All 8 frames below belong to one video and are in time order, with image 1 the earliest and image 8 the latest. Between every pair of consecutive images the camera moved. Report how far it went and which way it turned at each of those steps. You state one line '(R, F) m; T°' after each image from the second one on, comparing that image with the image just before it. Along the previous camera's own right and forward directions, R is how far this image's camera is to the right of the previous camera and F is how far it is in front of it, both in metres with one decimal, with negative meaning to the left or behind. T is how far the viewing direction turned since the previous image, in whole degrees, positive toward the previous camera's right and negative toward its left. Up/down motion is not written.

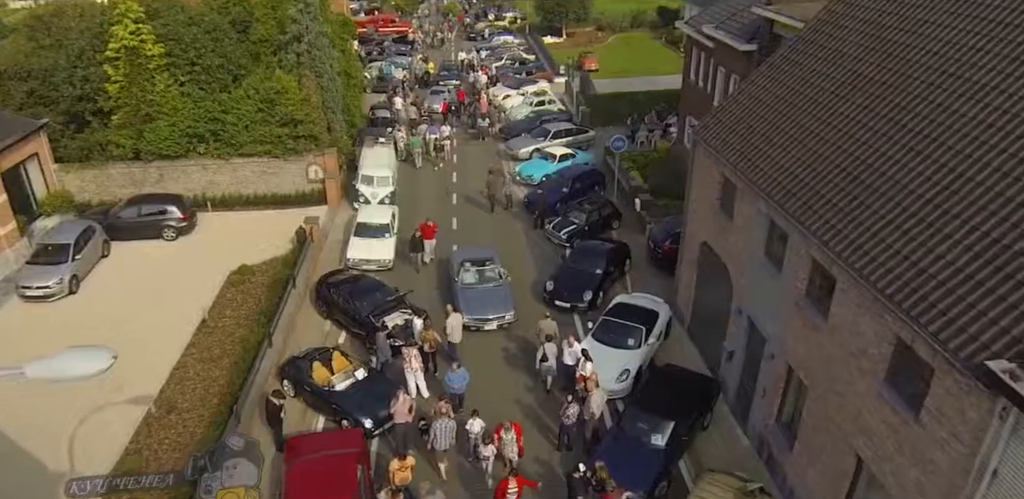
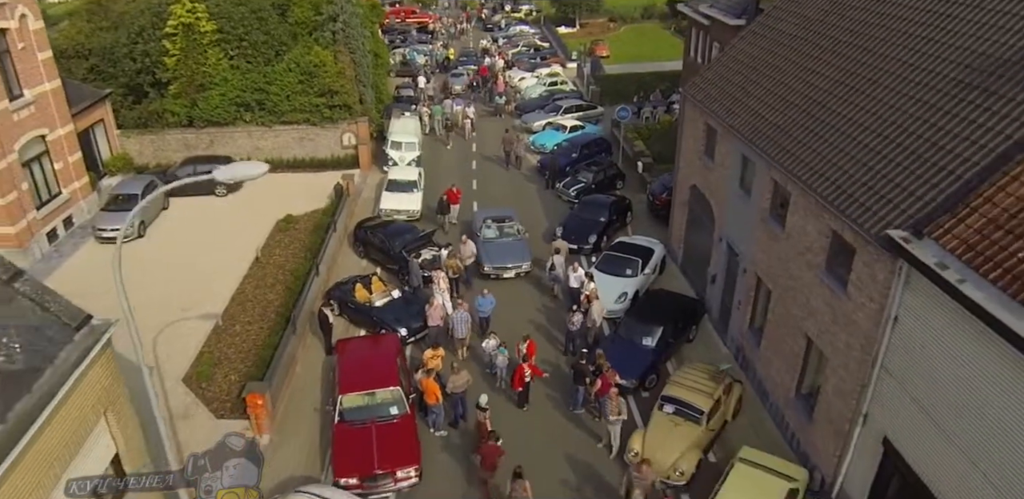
(0.0, -2.8) m; -1°
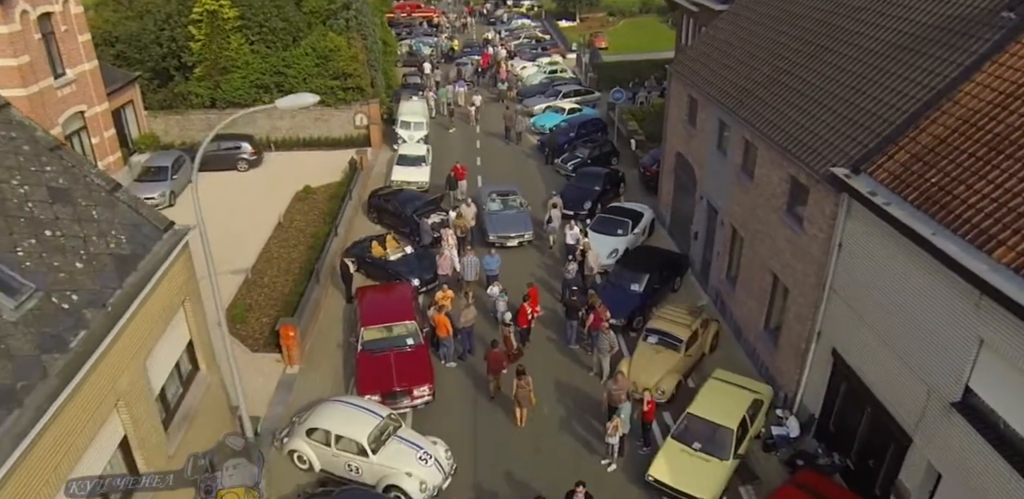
(0.0, -2.1) m; 0°
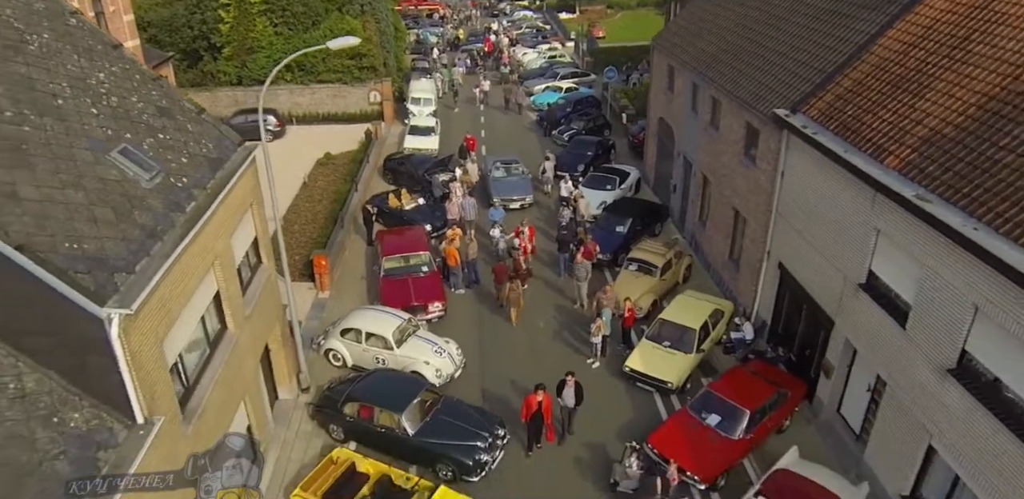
(+0.1, -2.9) m; 0°
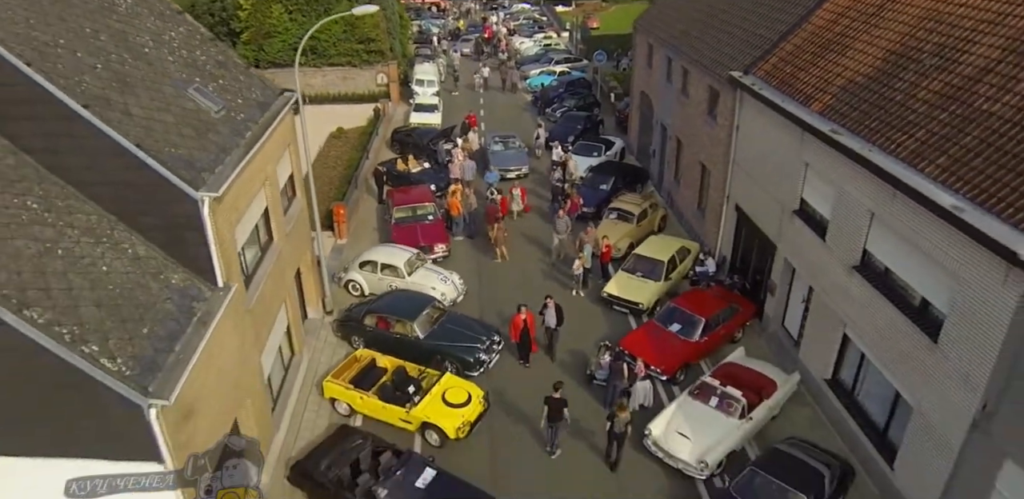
(+0.1, -2.9) m; 0°
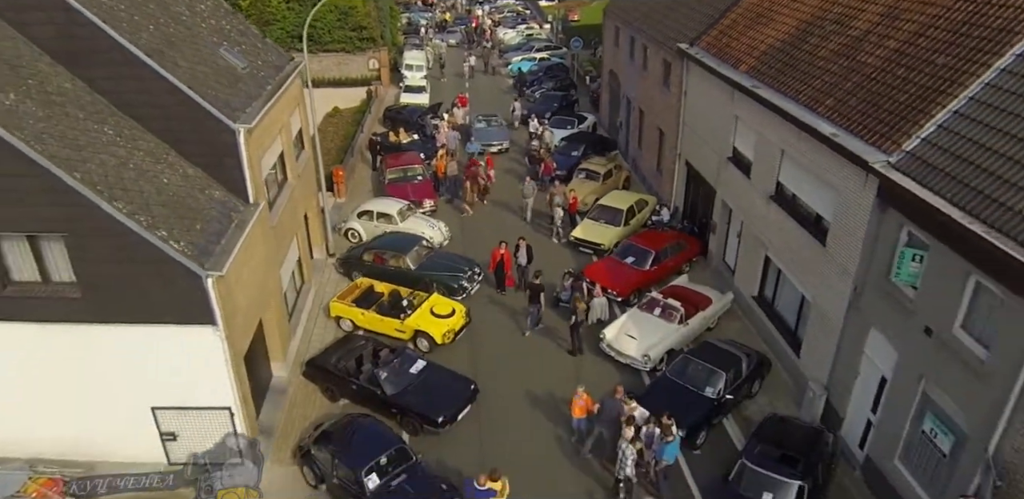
(+0.3, -3.0) m; +1°
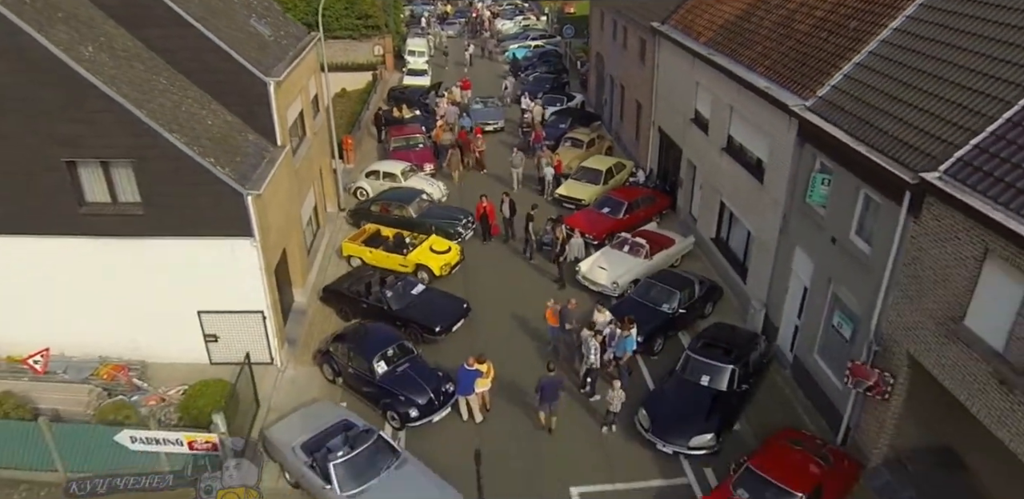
(+0.4, -2.8) m; 0°
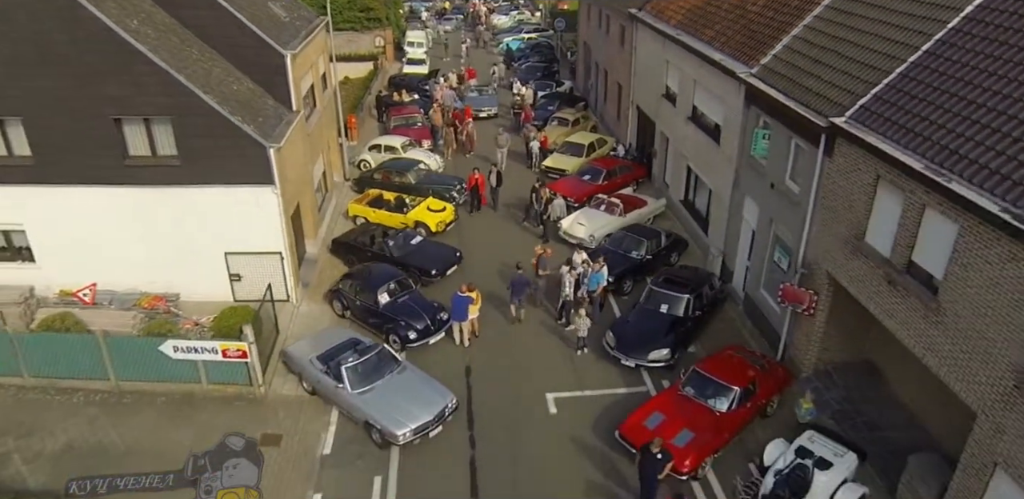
(+0.3, -2.5) m; 0°
